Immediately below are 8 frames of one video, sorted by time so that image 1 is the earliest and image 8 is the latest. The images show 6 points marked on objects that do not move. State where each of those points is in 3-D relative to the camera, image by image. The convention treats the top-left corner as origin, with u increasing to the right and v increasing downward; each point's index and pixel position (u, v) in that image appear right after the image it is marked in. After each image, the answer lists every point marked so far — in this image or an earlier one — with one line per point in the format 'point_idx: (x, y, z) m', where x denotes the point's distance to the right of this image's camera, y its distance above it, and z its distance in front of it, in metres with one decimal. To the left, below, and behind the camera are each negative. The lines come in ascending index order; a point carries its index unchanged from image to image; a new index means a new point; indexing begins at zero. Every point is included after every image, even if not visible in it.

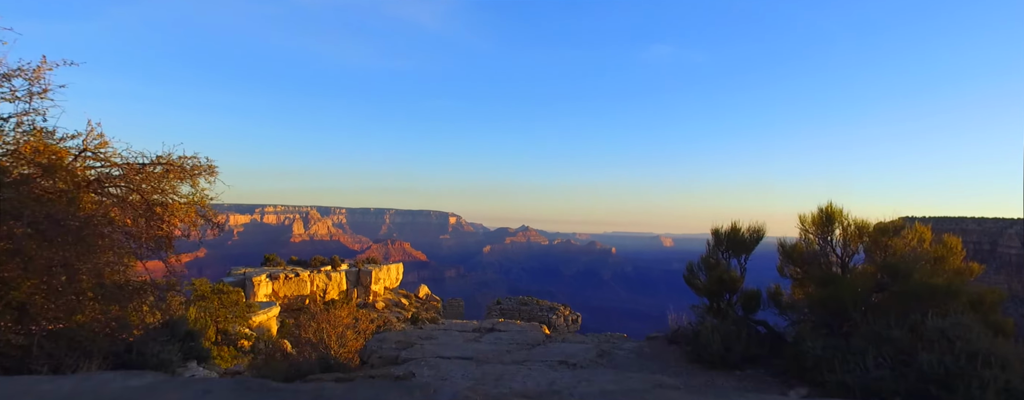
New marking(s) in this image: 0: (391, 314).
0: (-4.1, -3.9, +19.2) m
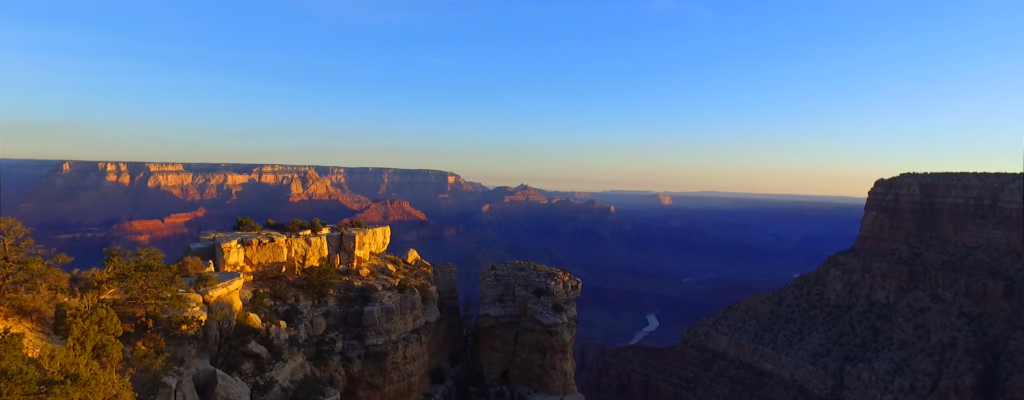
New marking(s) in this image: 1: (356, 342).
0: (-4.2, -2.6, +17.8) m
1: (-4.4, -4.0, +16.2) m
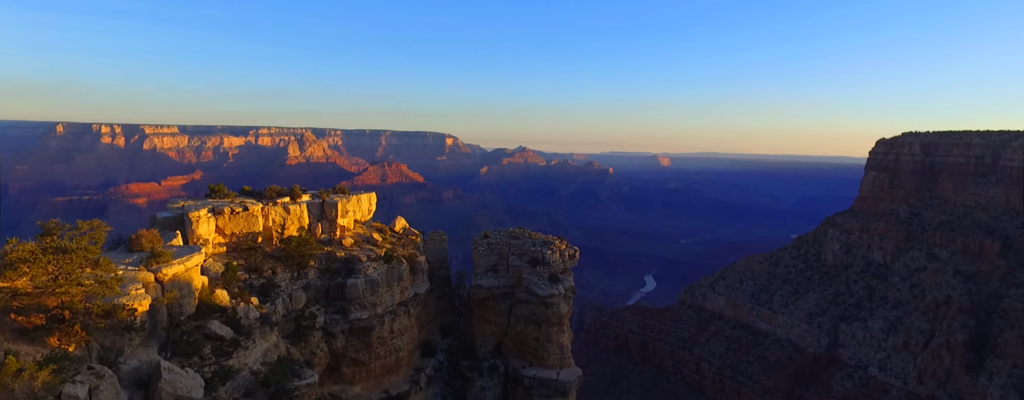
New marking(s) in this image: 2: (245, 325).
0: (-4.4, -1.5, +16.7) m
1: (-4.6, -3.1, +15.2) m
2: (-5.2, -2.4, +11.2) m
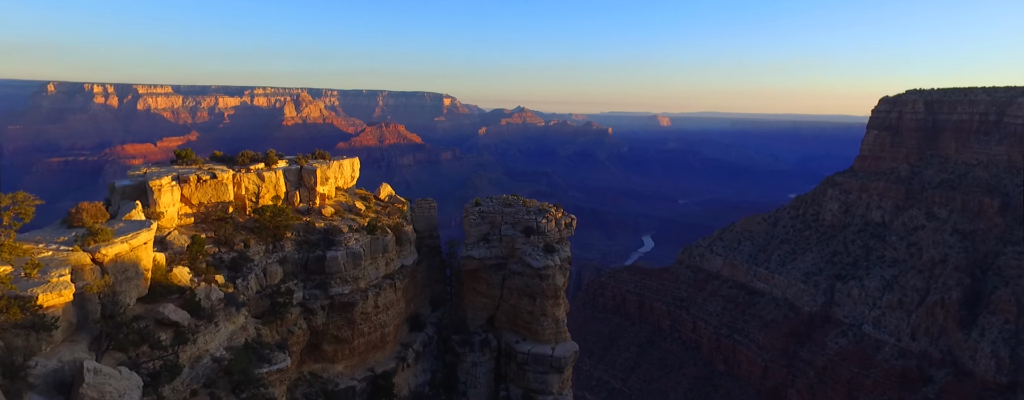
0: (-4.6, -0.6, +15.5) m
1: (-4.8, -2.3, +14.2) m
2: (-5.4, -1.9, +10.1) m
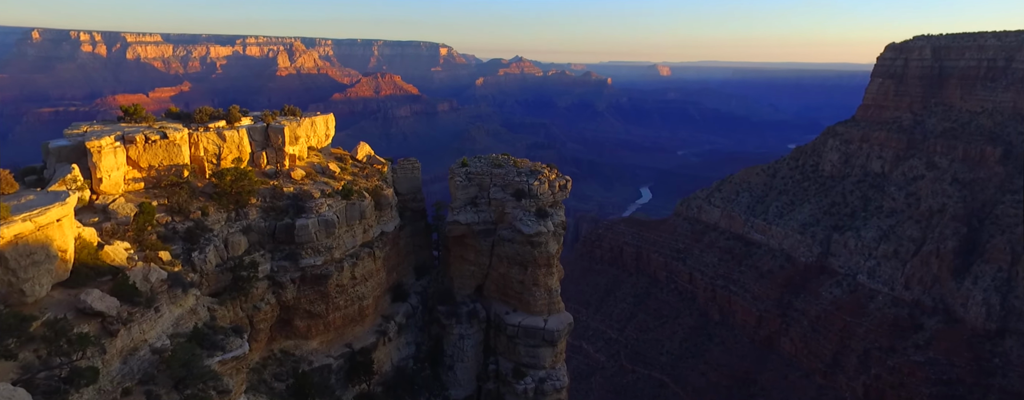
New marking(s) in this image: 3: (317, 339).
0: (-4.9, +0.3, +14.1) m
1: (-5.1, -1.4, +12.9) m
2: (-5.6, -1.4, +8.8) m
3: (-4.6, -3.3, +13.5) m
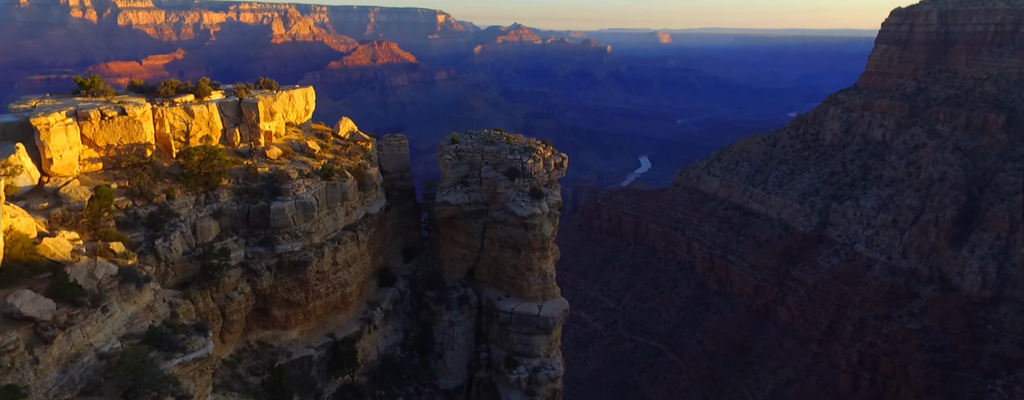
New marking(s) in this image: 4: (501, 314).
0: (-5.1, +0.8, +13.1) m
1: (-5.2, -1.0, +12.0) m
2: (-5.8, -1.2, +7.9) m
3: (-4.8, -2.9, +12.7) m
4: (-0.3, -2.8, +14.3) m
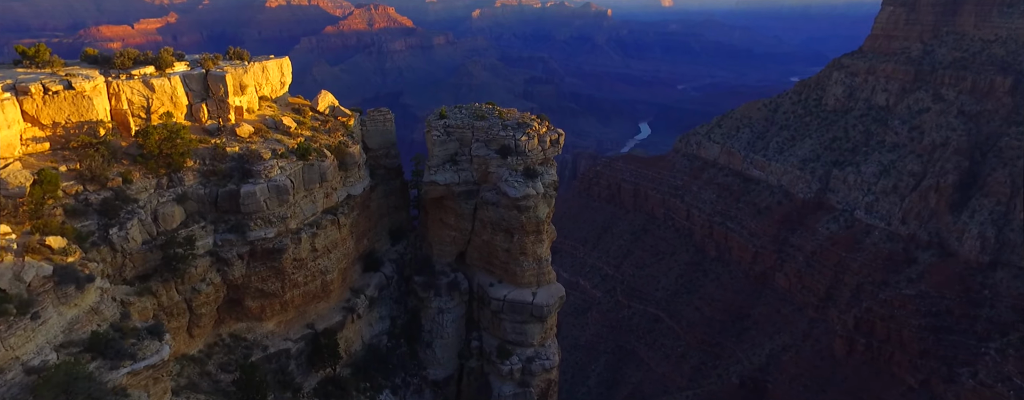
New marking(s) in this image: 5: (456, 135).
0: (-5.3, +1.1, +12.1) m
1: (-5.4, -0.7, +11.1) m
2: (-6.0, -1.2, +7.0) m
3: (-4.9, -2.5, +11.9) m
4: (-0.5, -2.4, +13.4) m
5: (-1.4, +1.6, +14.1) m
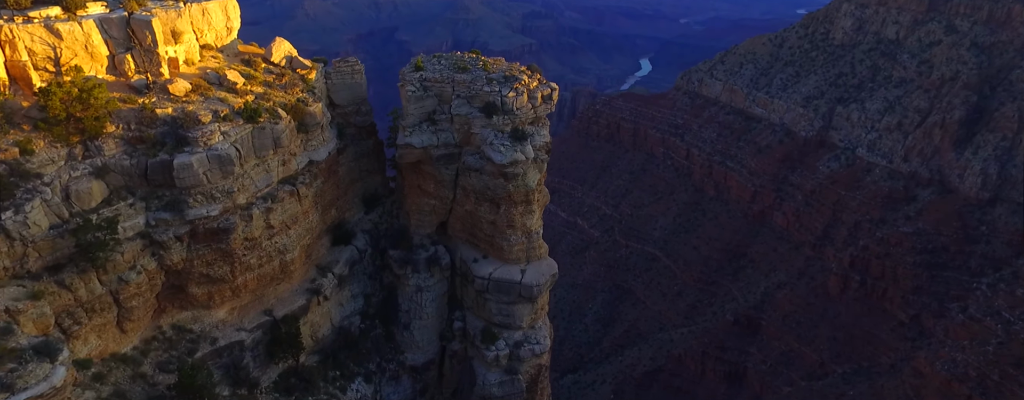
0: (-5.6, +1.7, +10.3) m
1: (-5.7, -0.3, +9.4) m
2: (-6.3, -1.2, +5.5) m
3: (-5.2, -2.0, +10.4) m
4: (-0.7, -1.6, +12.0) m
5: (-1.7, +2.4, +12.2) m
